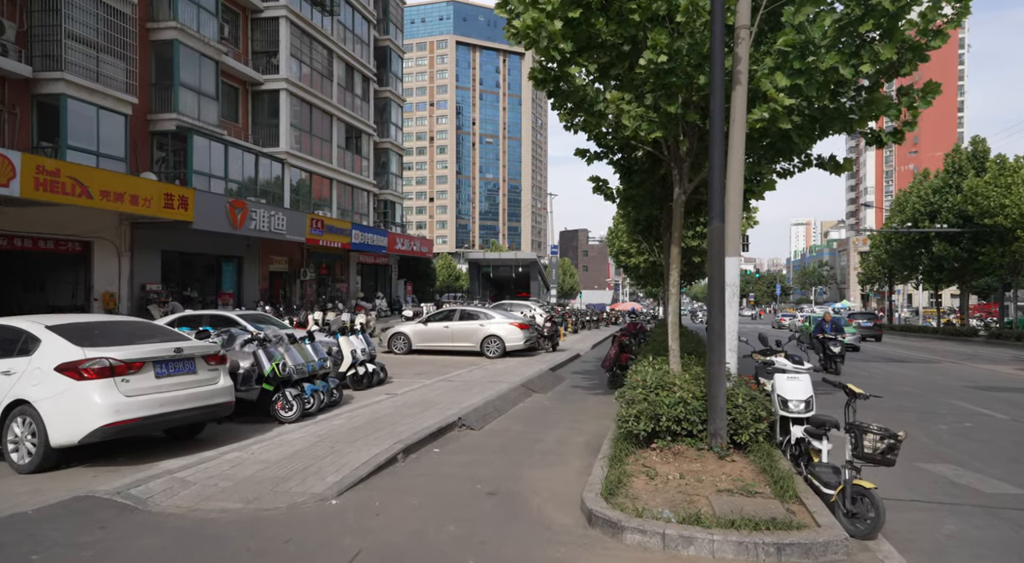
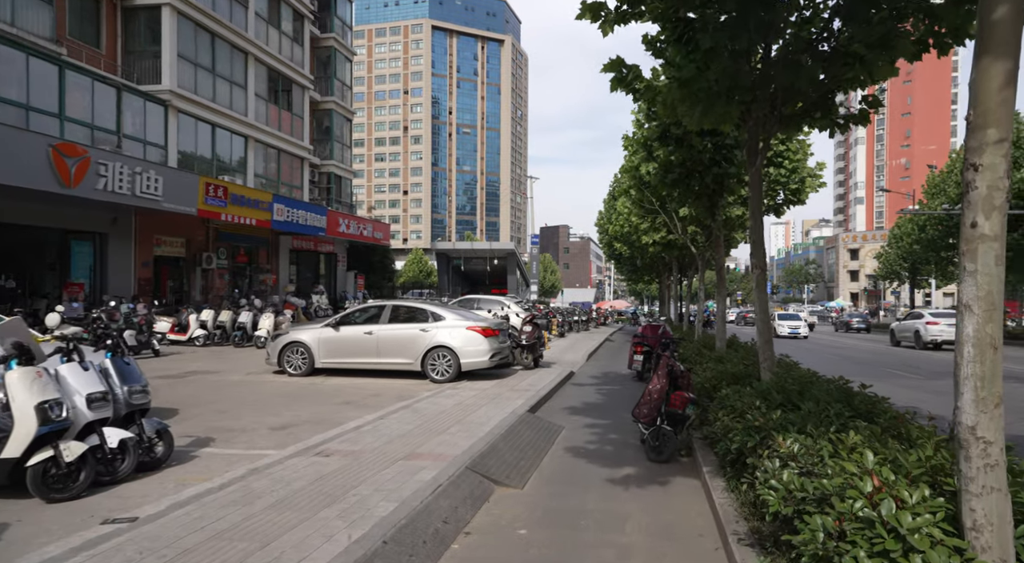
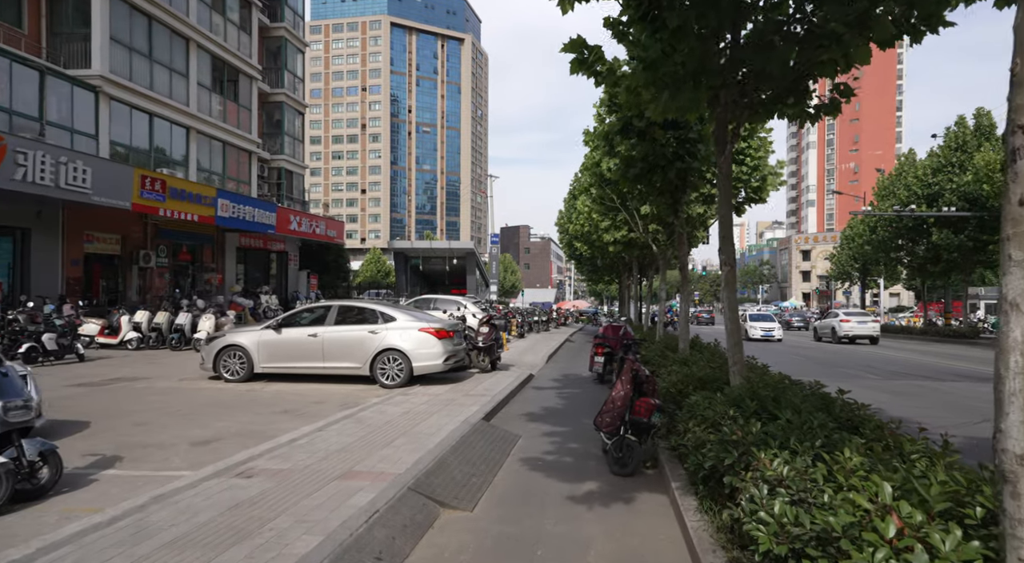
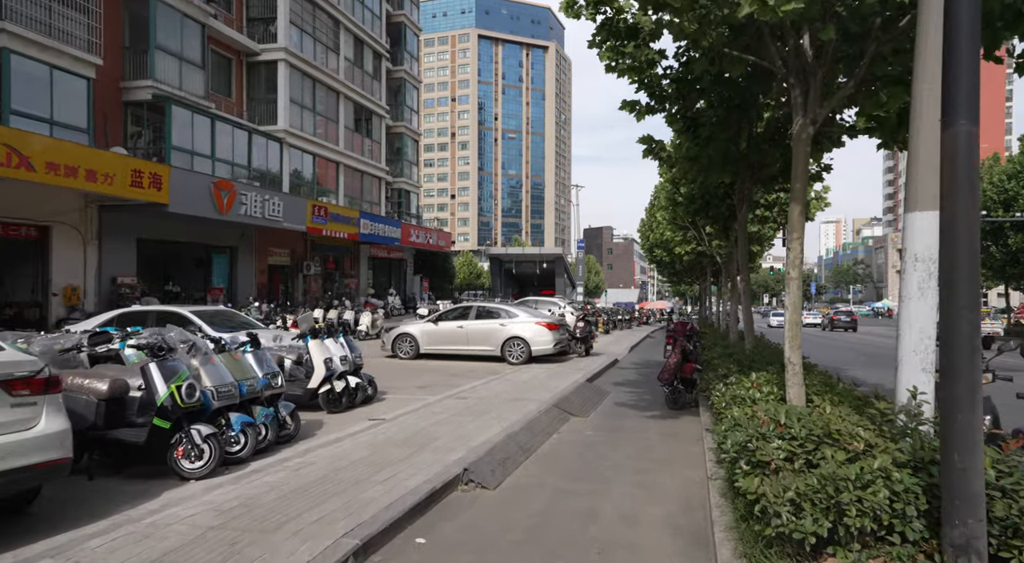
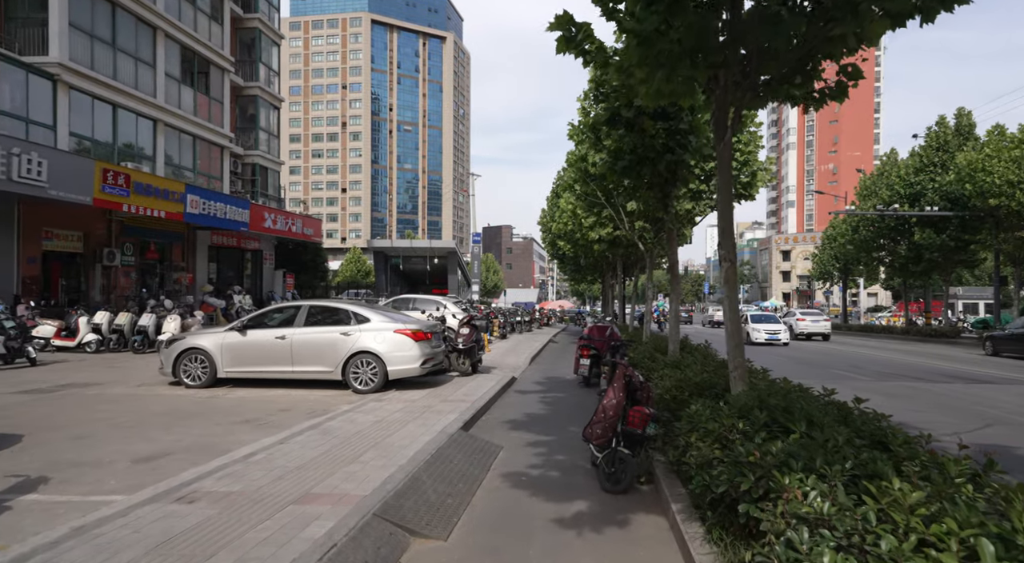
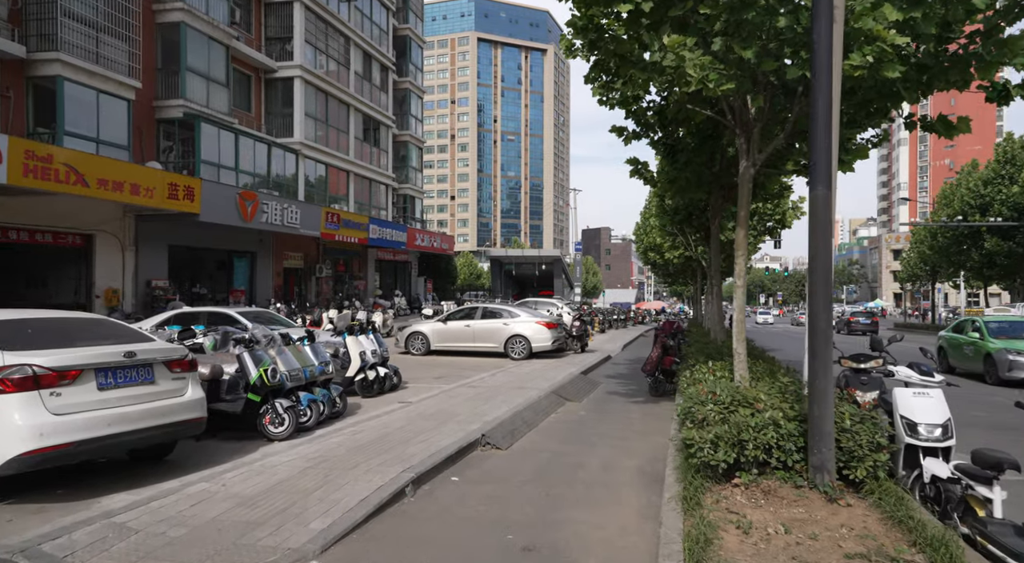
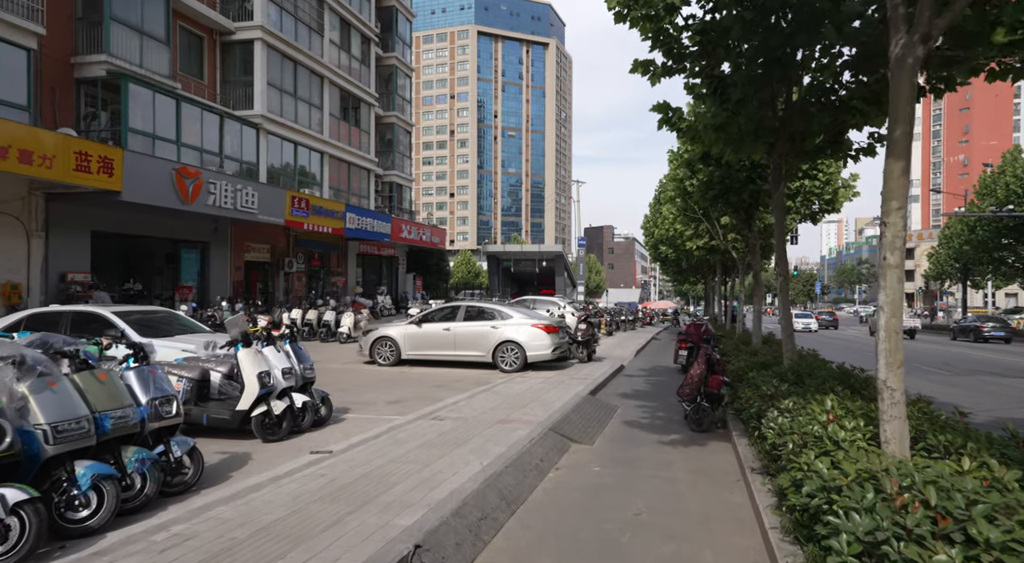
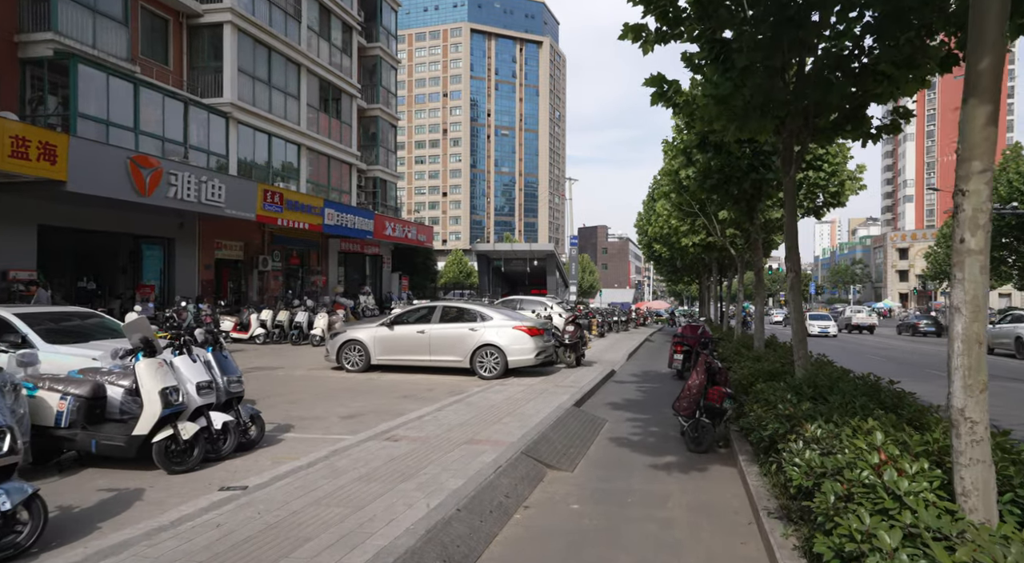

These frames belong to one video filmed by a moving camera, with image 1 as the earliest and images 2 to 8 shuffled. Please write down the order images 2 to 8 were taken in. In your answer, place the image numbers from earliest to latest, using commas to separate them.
6, 4, 7, 8, 2, 3, 5
